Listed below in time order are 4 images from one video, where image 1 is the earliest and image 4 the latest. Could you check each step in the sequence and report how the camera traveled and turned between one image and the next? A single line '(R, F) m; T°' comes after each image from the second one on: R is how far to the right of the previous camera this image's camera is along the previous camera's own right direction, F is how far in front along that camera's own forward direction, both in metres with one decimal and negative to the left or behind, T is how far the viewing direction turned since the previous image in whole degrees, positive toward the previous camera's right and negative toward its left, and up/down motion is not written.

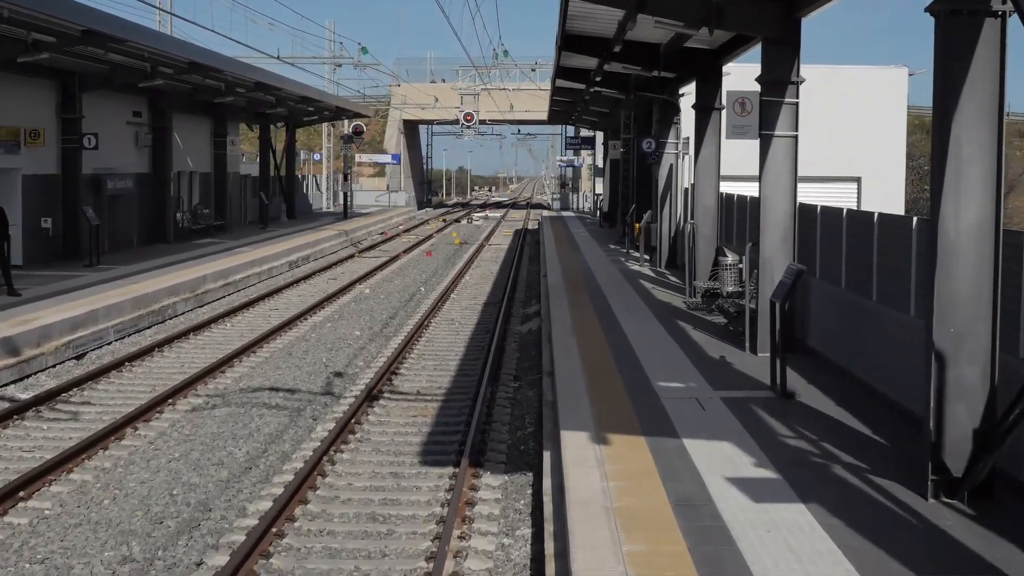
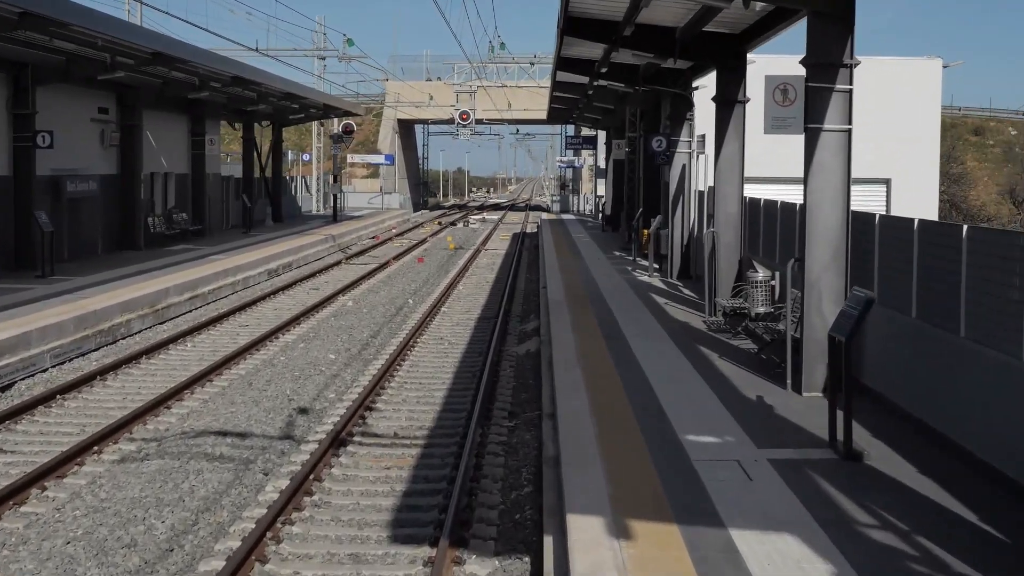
(0.0, +1.8) m; 0°
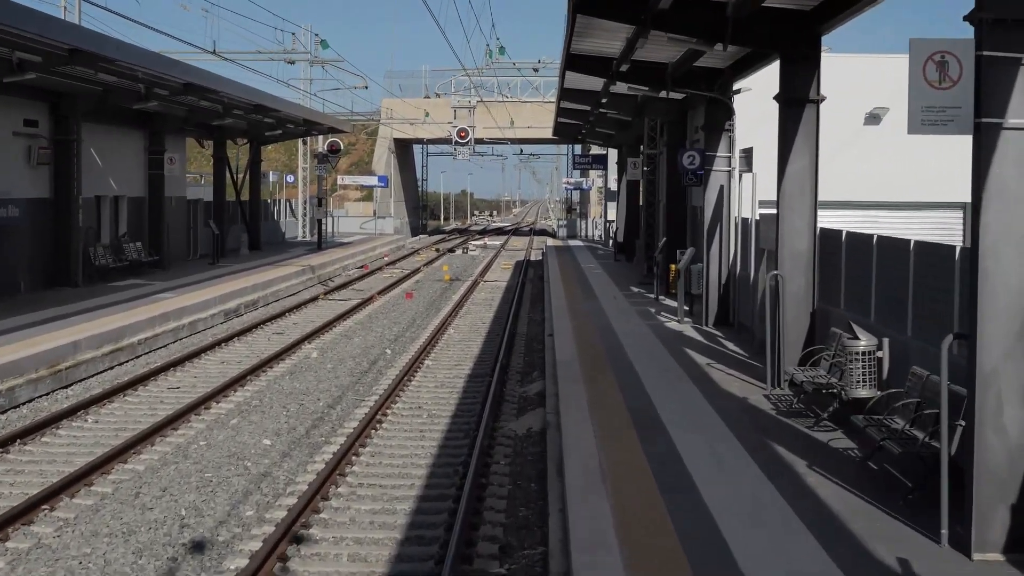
(+0.1, +3.4) m; 0°
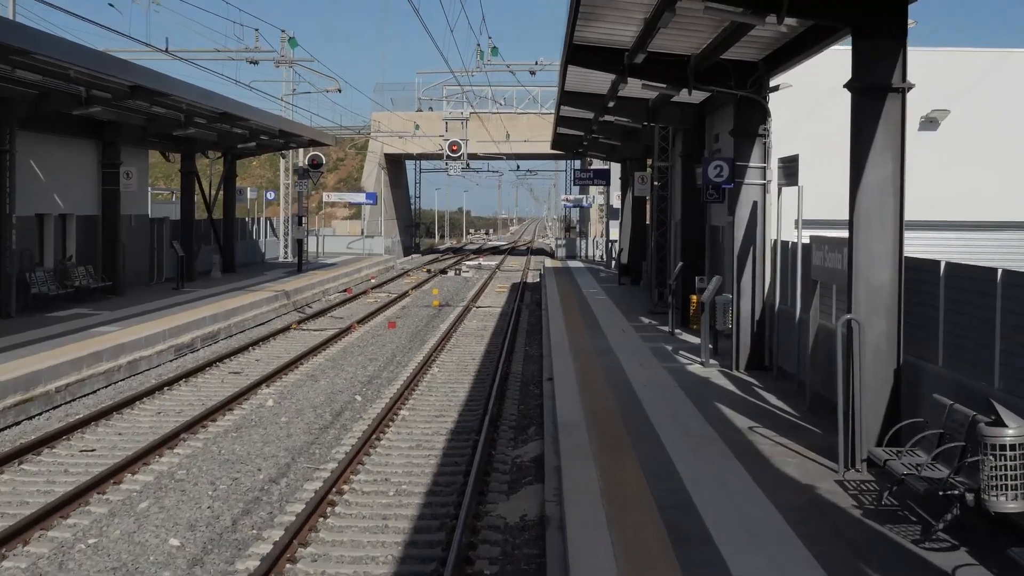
(0.0, +2.4) m; 0°
